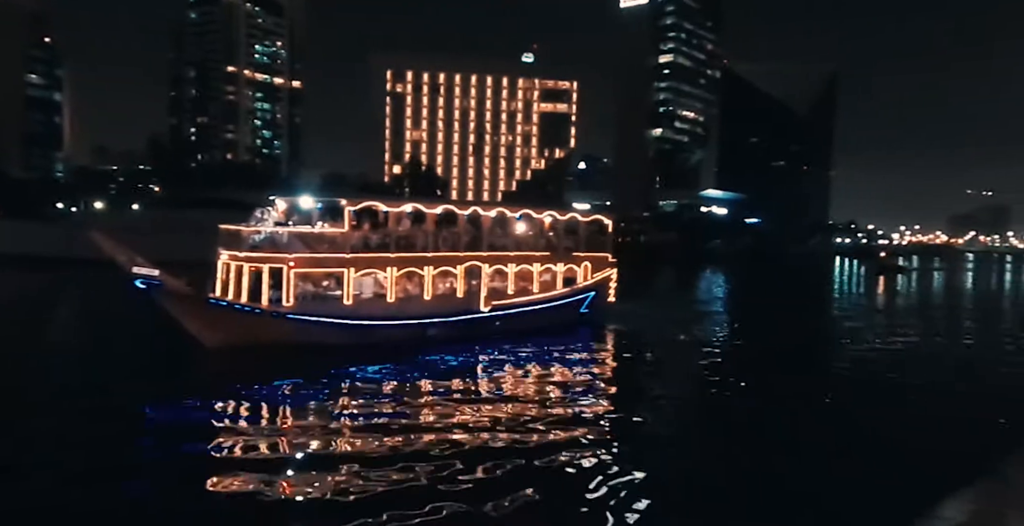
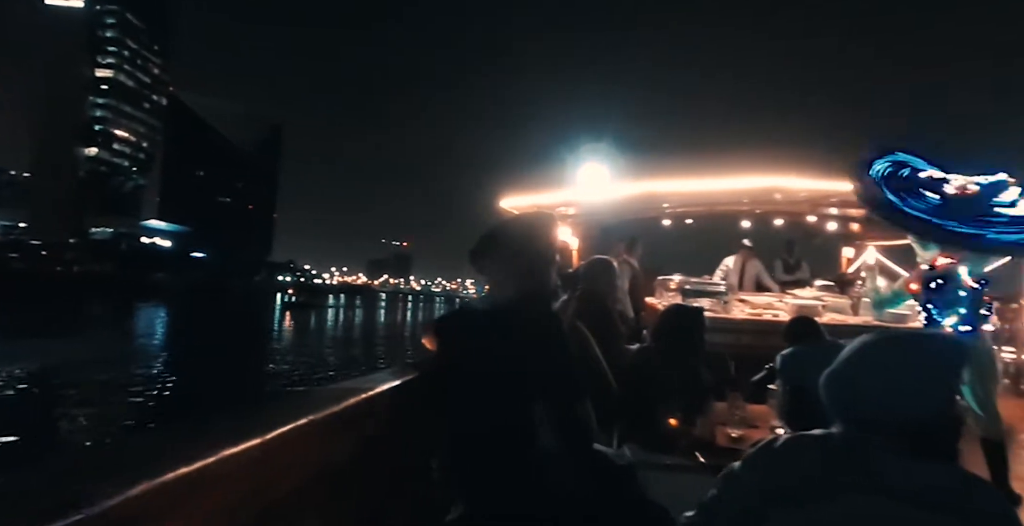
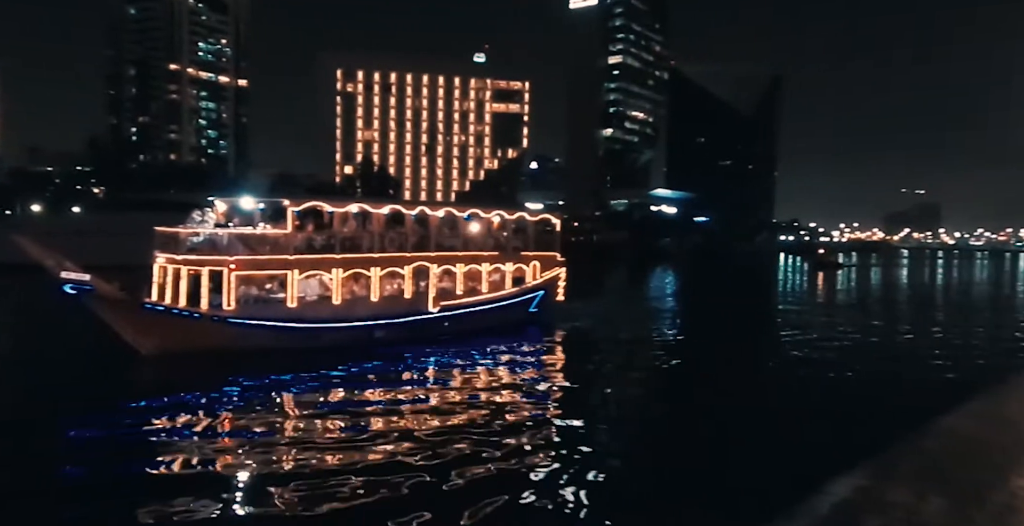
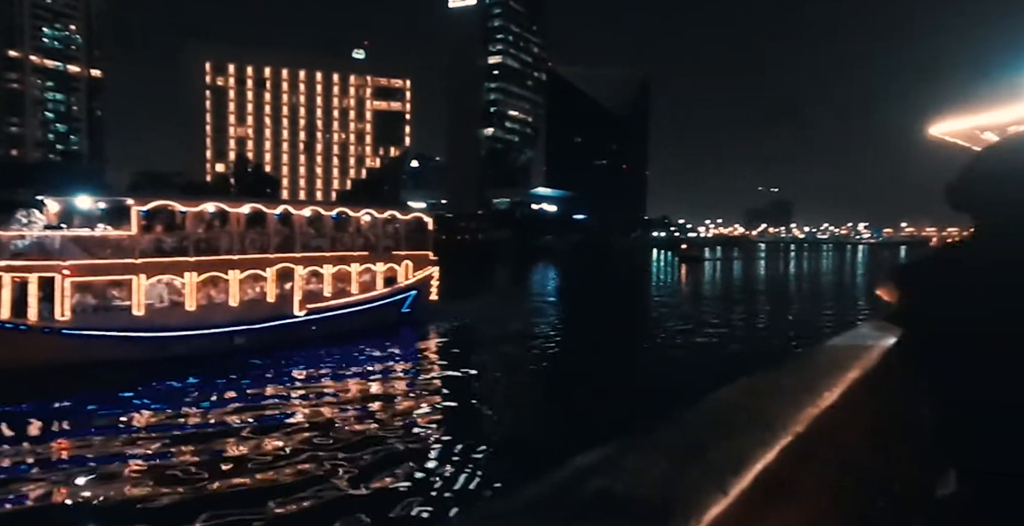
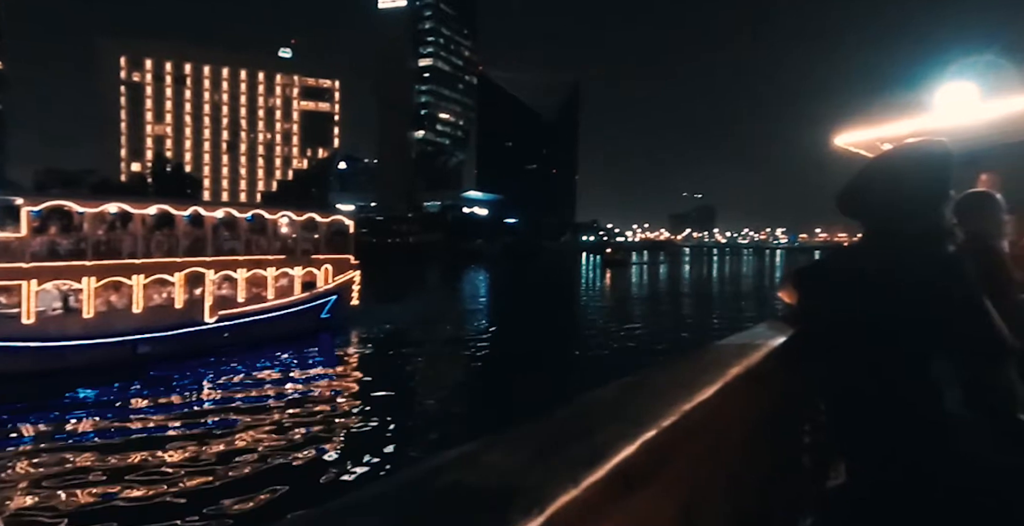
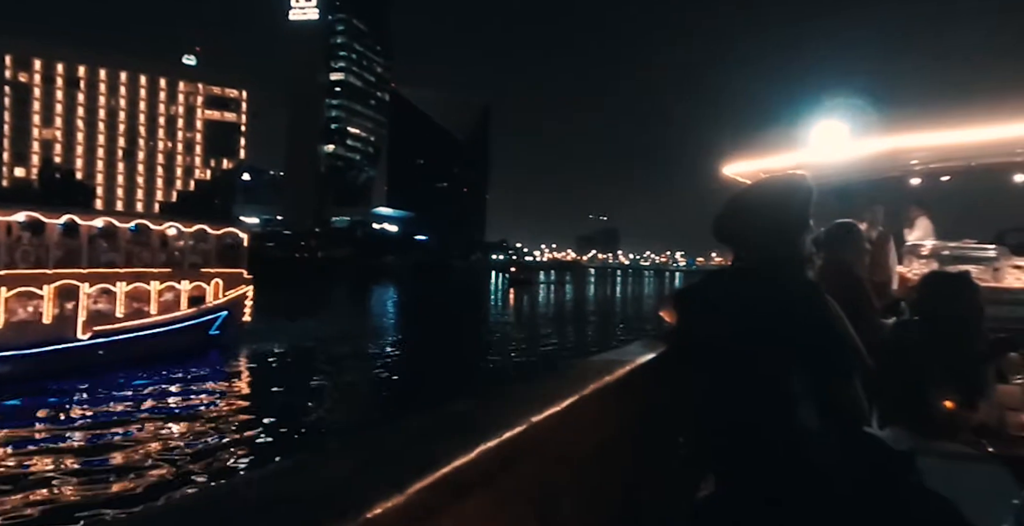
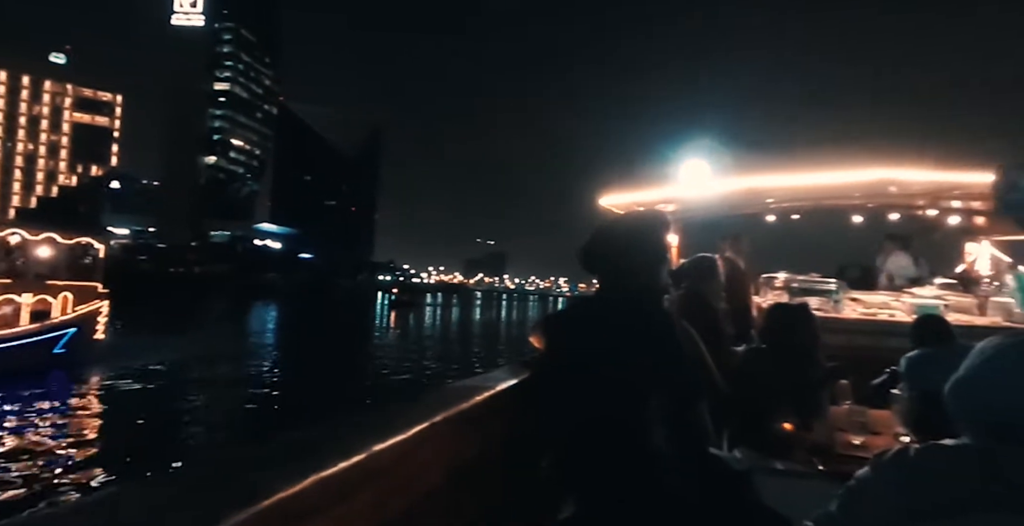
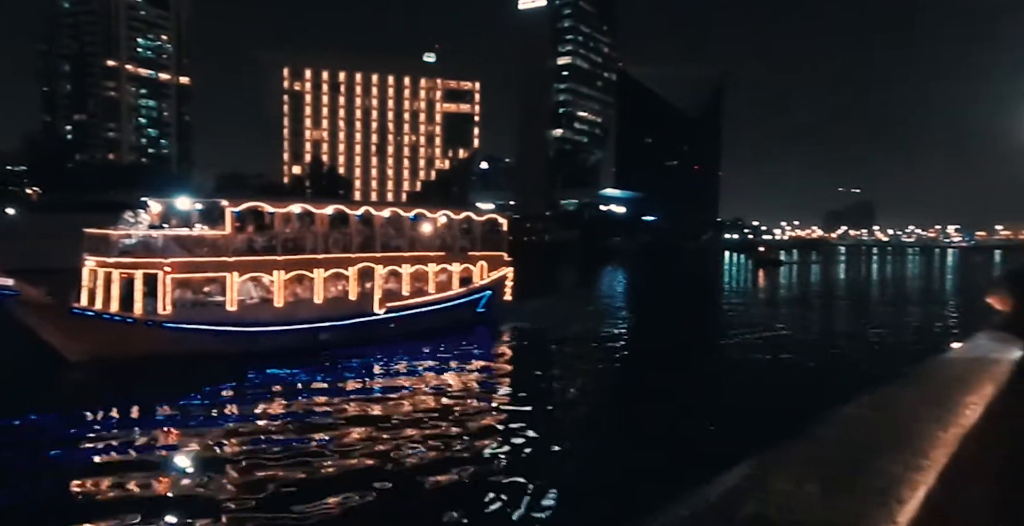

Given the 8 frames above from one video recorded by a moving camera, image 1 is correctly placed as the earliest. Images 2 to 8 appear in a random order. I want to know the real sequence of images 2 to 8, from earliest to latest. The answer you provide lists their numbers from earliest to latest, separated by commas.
3, 8, 4, 5, 6, 7, 2
